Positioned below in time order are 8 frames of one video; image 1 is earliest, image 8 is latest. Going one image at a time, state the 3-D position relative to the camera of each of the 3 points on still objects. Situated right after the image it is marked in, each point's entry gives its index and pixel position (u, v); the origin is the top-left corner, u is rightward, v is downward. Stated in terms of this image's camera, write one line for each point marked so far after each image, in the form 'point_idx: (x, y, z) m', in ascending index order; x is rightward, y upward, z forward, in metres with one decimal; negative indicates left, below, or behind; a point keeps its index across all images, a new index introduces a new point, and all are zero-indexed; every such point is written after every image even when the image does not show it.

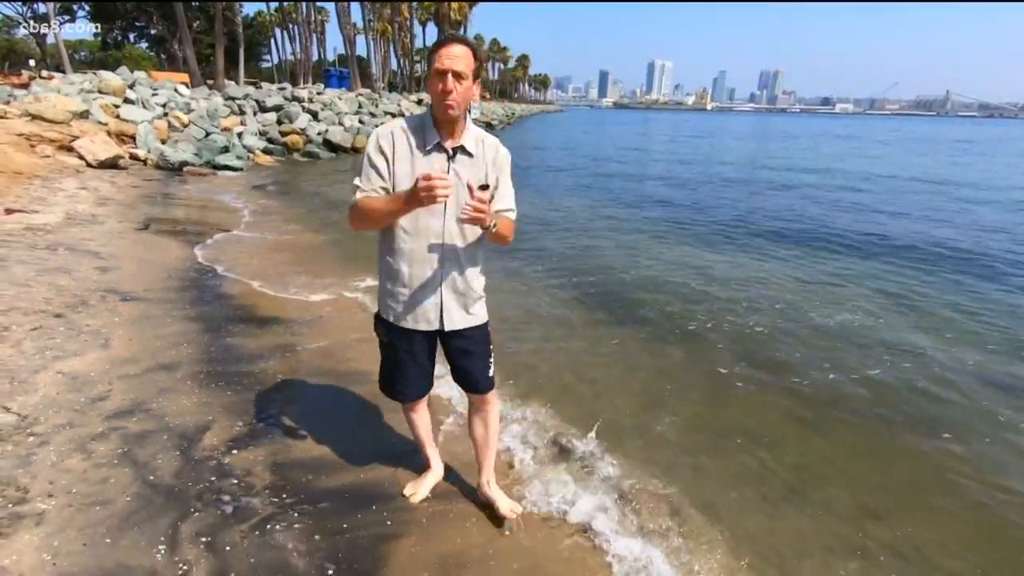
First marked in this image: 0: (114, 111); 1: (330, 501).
0: (-13.1, +5.8, +18.1) m
1: (-1.0, -1.2, +3.1) m
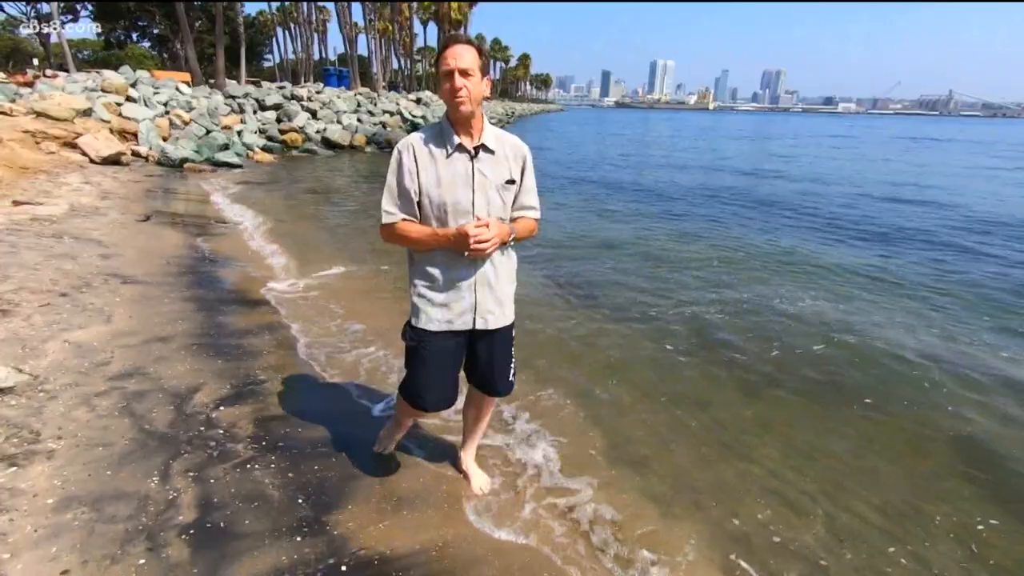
0: (-13.3, +6.0, +18.6) m
1: (-1.3, -1.0, +3.5) m
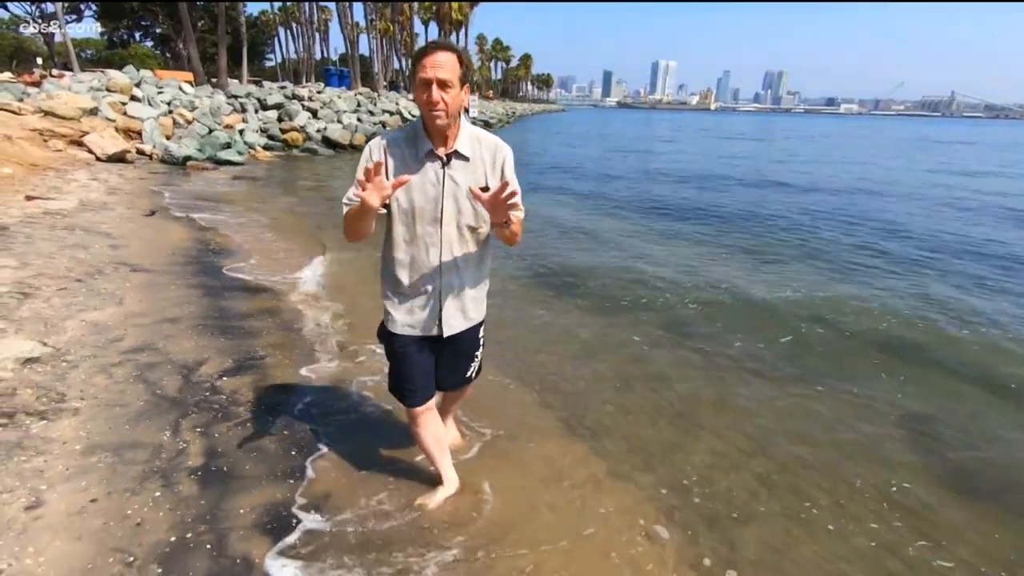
0: (-13.5, +6.2, +19.0) m
1: (-1.6, -0.9, +4.0) m
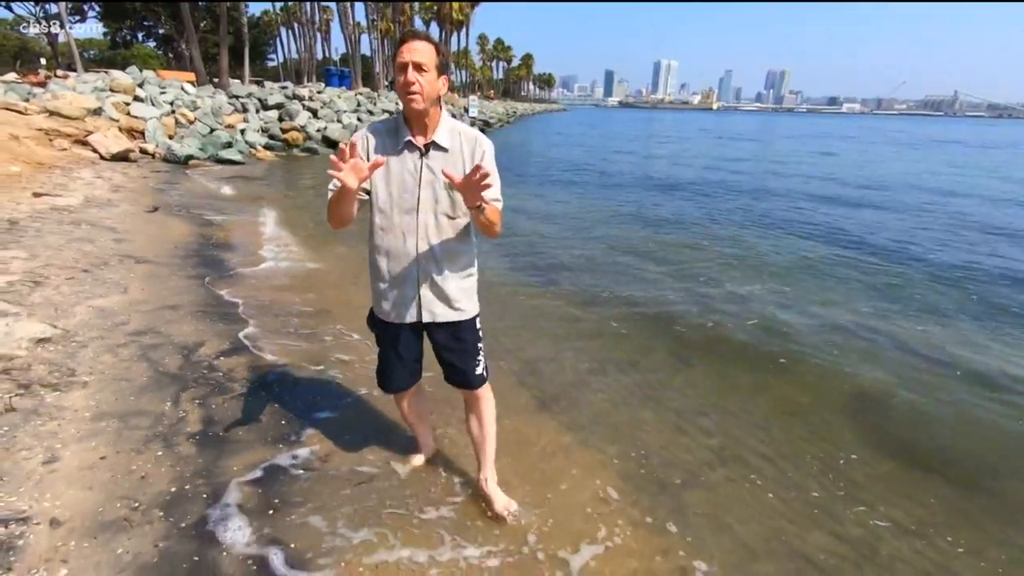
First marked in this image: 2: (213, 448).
0: (-13.6, +6.3, +19.4) m
1: (-1.8, -0.8, +4.3) m
2: (-1.8, -1.0, +3.4) m
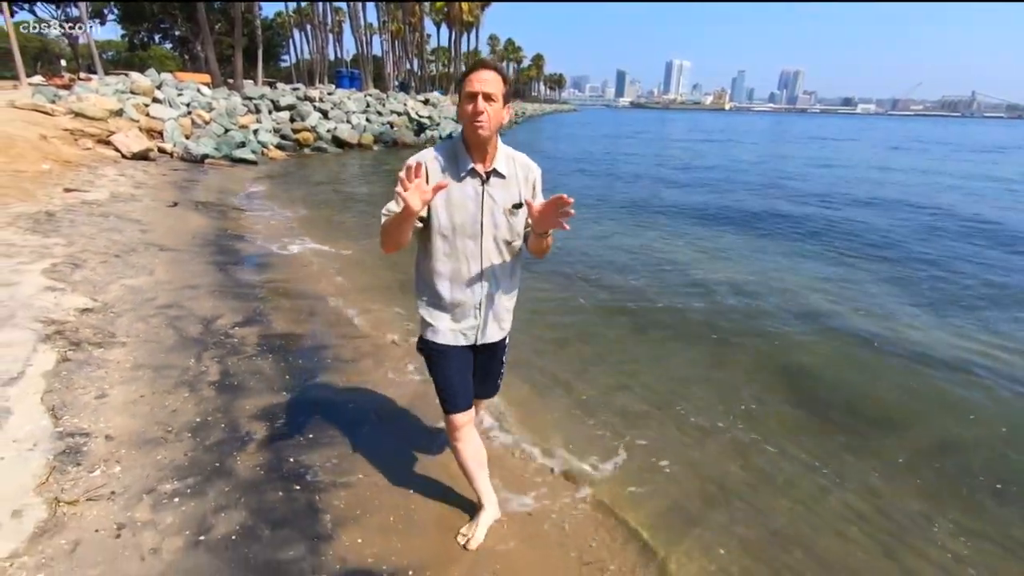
0: (-13.6, +6.6, +20.4) m
1: (-2.0, -0.6, +5.1) m
2: (-2.1, -0.8, +4.1) m
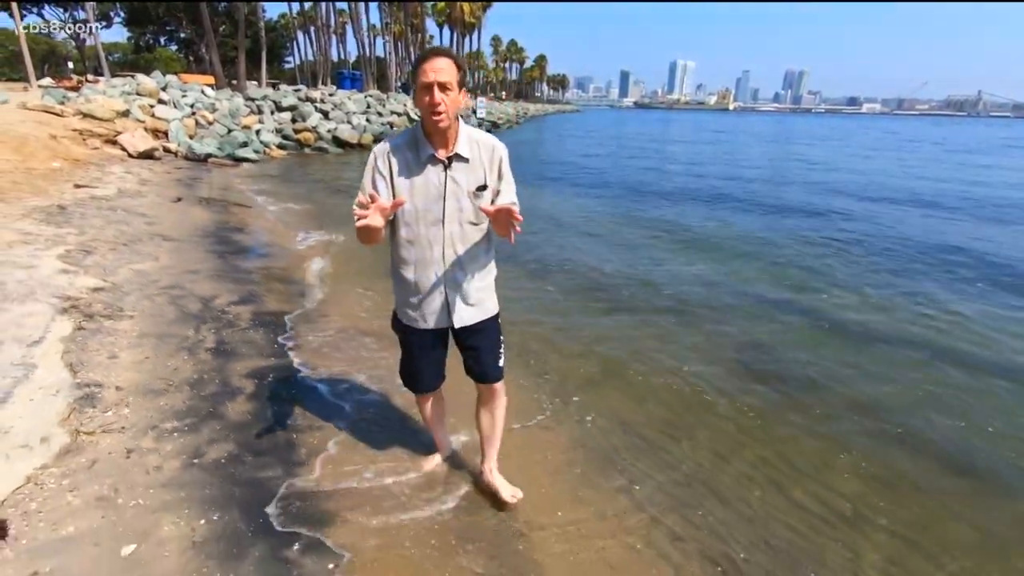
0: (-13.8, +6.8, +21.0) m
1: (-2.4, -0.4, +5.6) m
2: (-2.5, -0.6, +4.7) m
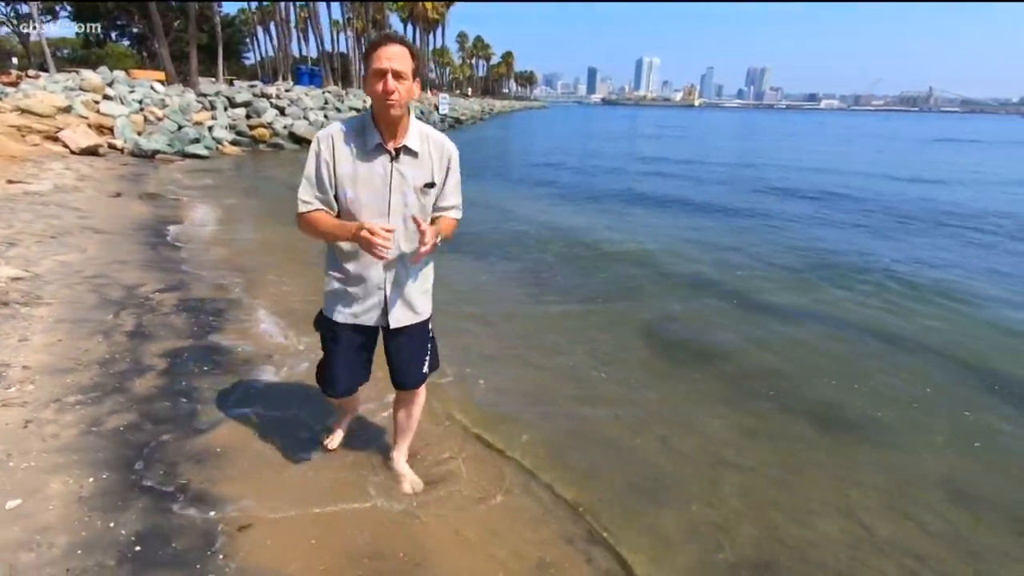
0: (-15.6, +6.8, +20.5) m
1: (-3.2, -0.2, +5.8) m
2: (-3.3, -0.4, +4.8) m
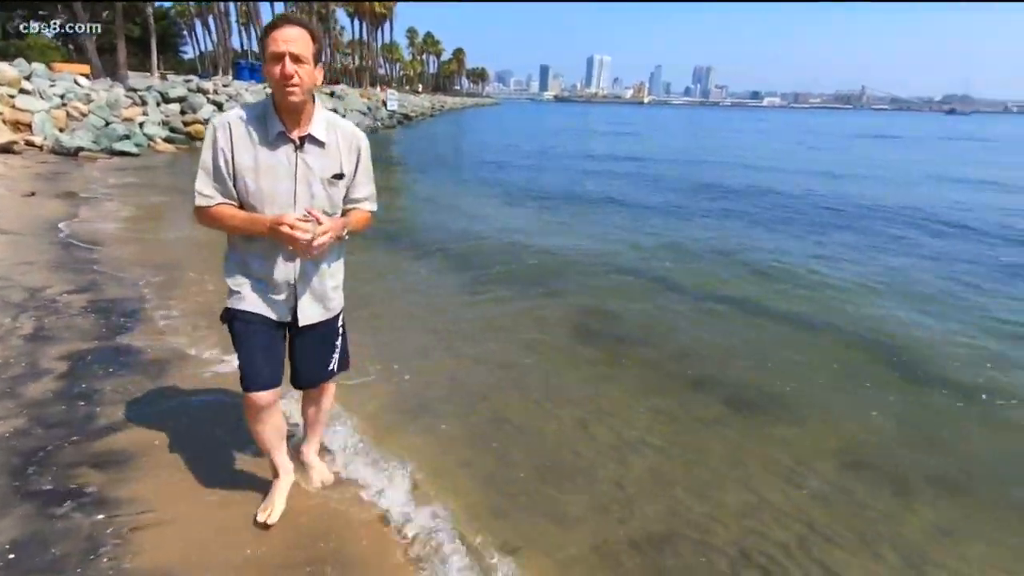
0: (-17.6, +6.5, +19.2) m
1: (-3.9, -0.2, +5.5) m
2: (-3.9, -0.4, +4.6) m
